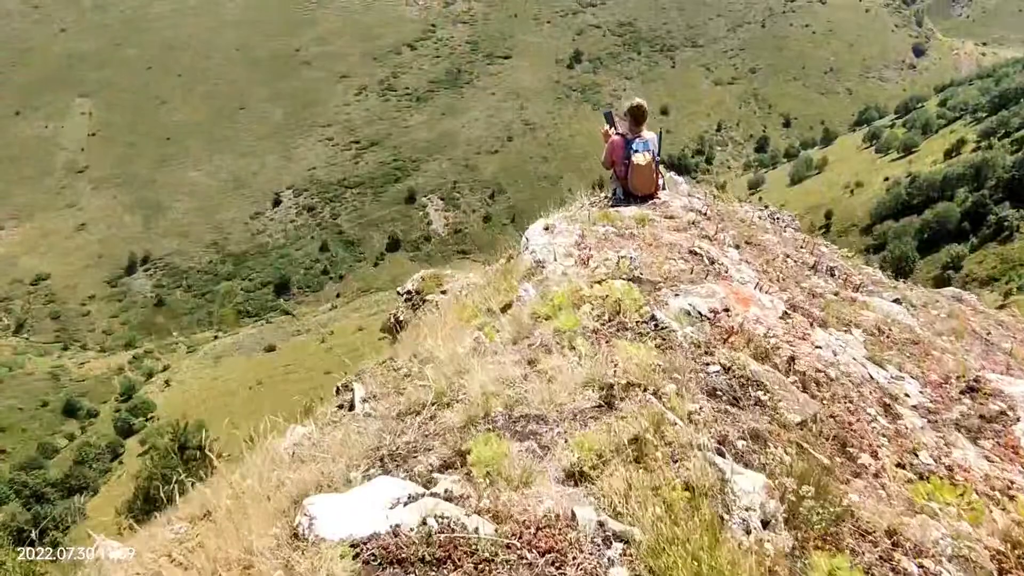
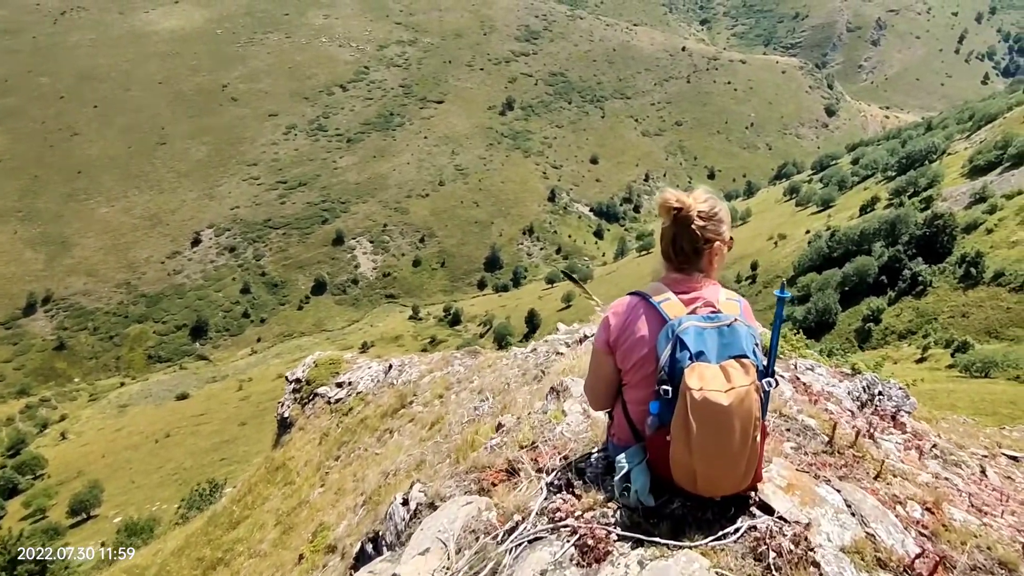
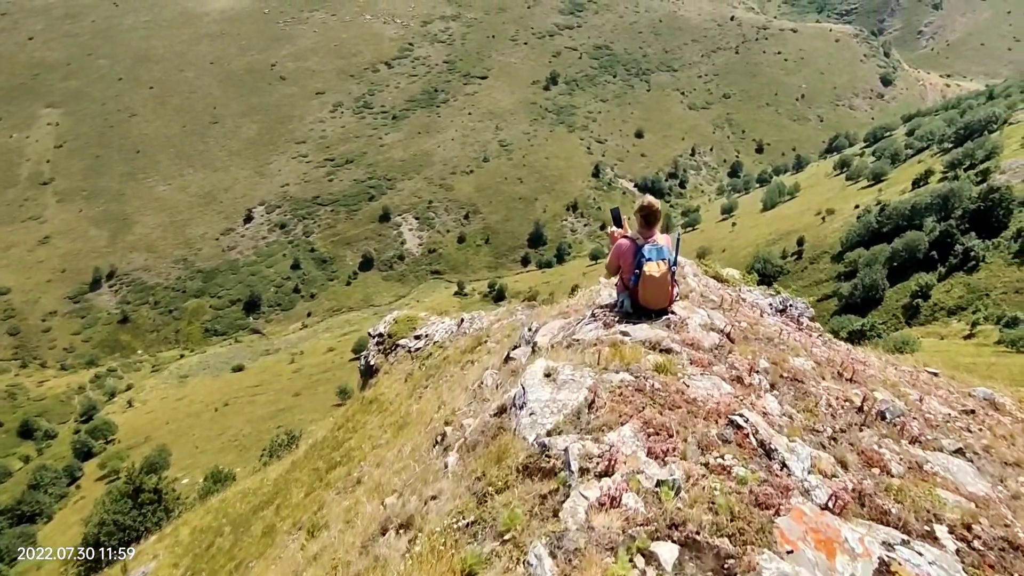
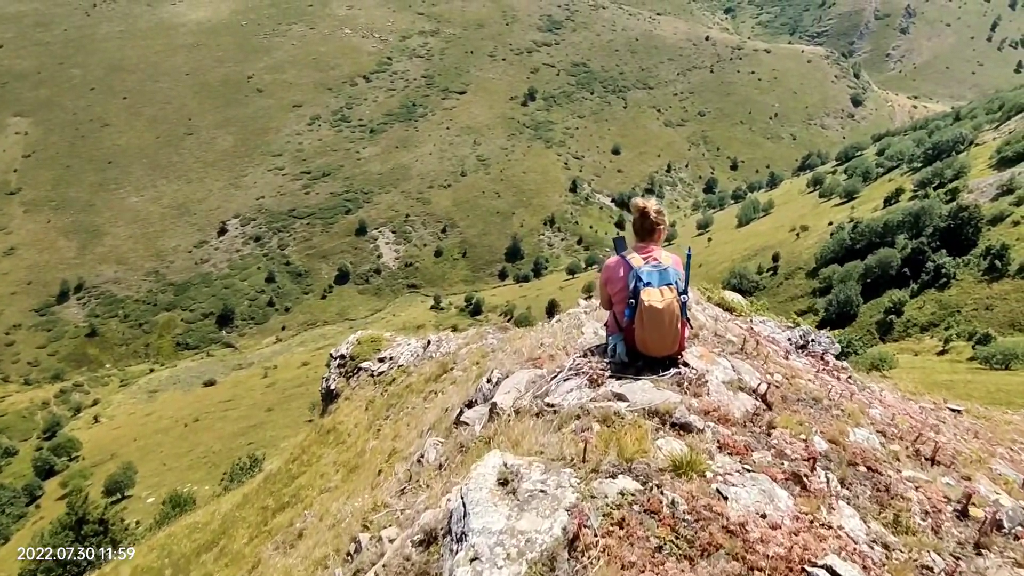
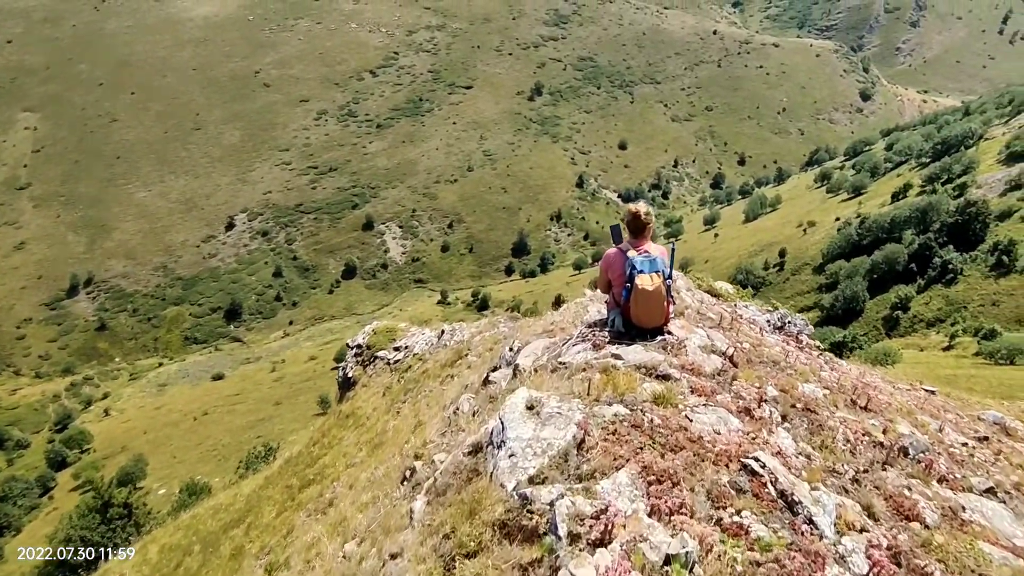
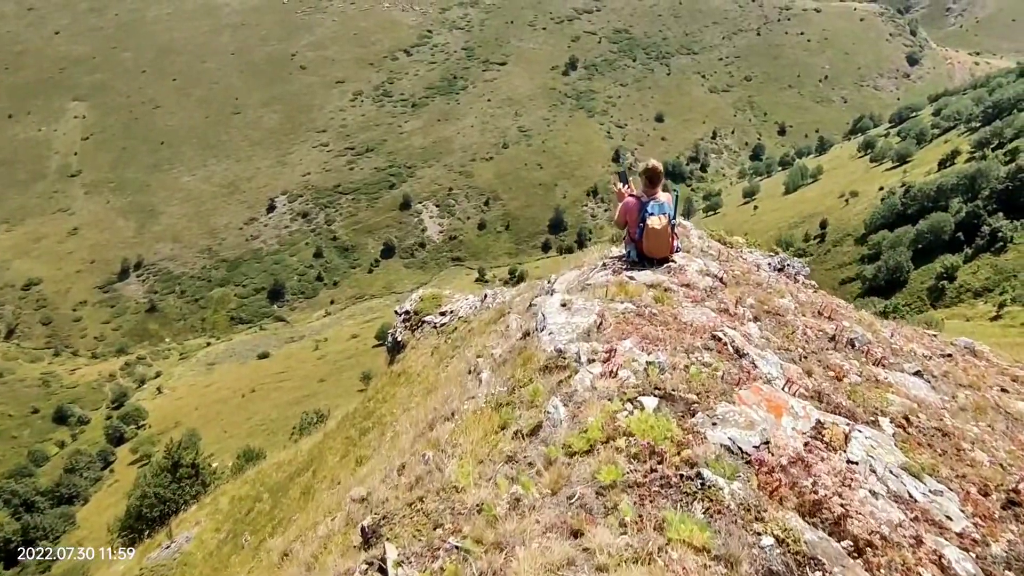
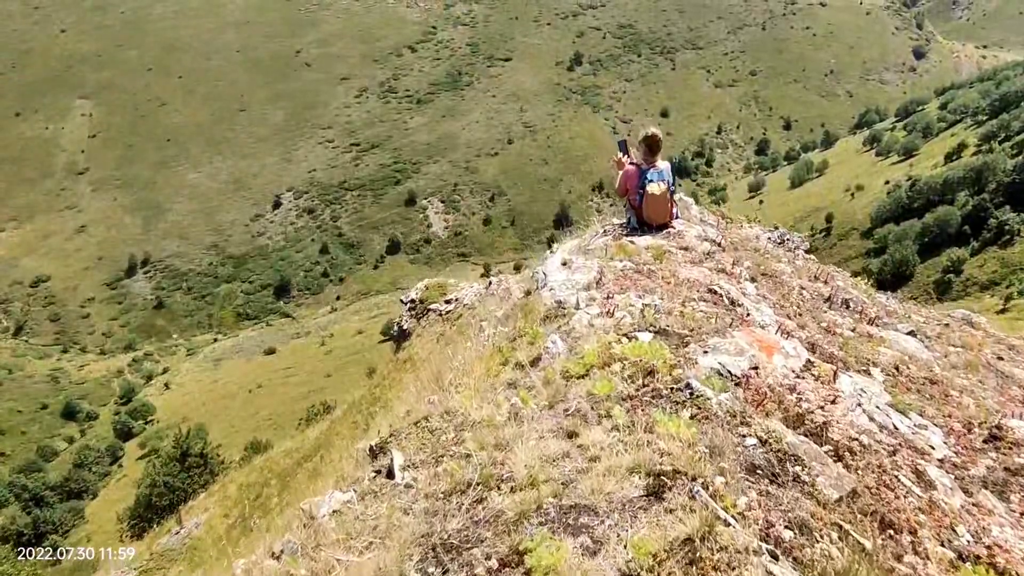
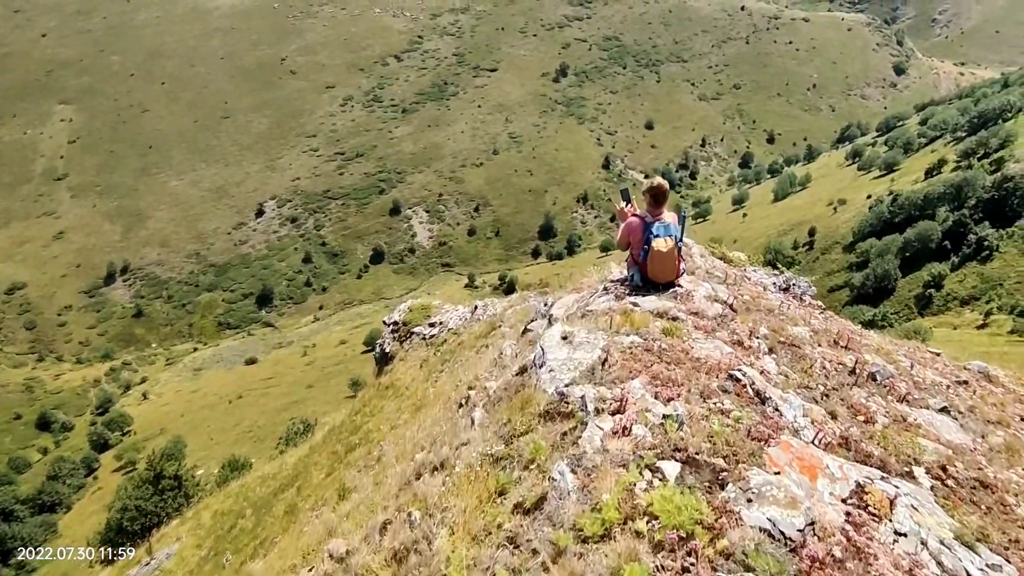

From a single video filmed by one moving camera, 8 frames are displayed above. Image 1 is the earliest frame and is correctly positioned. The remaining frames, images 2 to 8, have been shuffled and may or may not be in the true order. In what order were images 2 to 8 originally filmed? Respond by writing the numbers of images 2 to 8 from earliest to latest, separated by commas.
7, 6, 8, 3, 5, 4, 2
